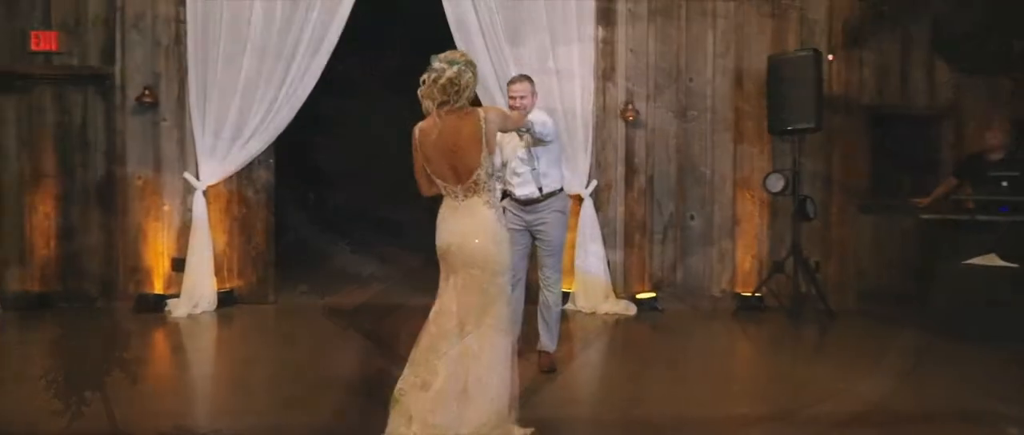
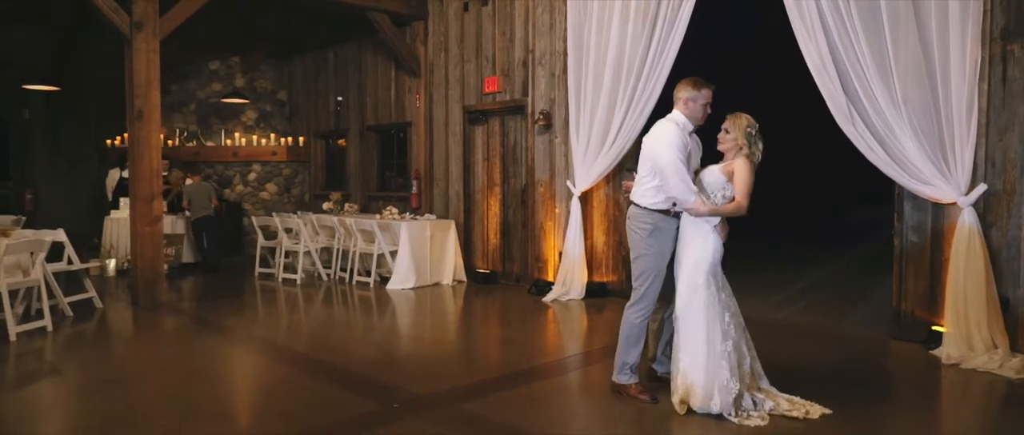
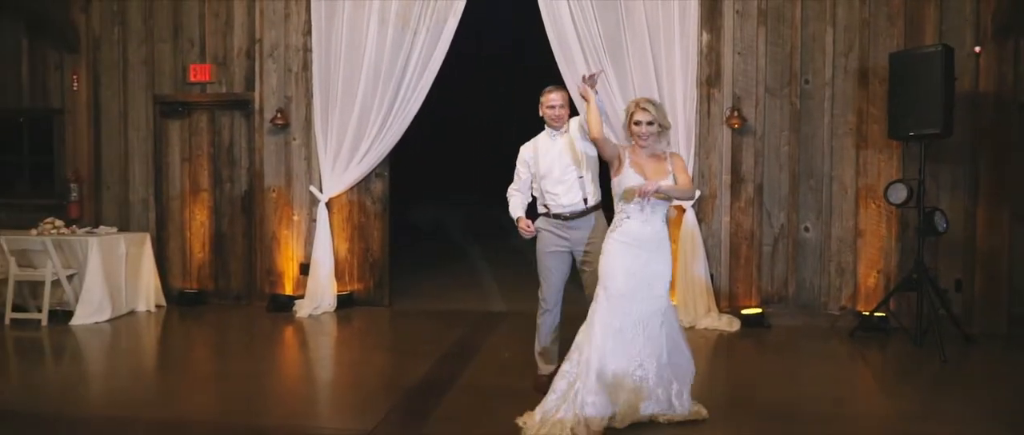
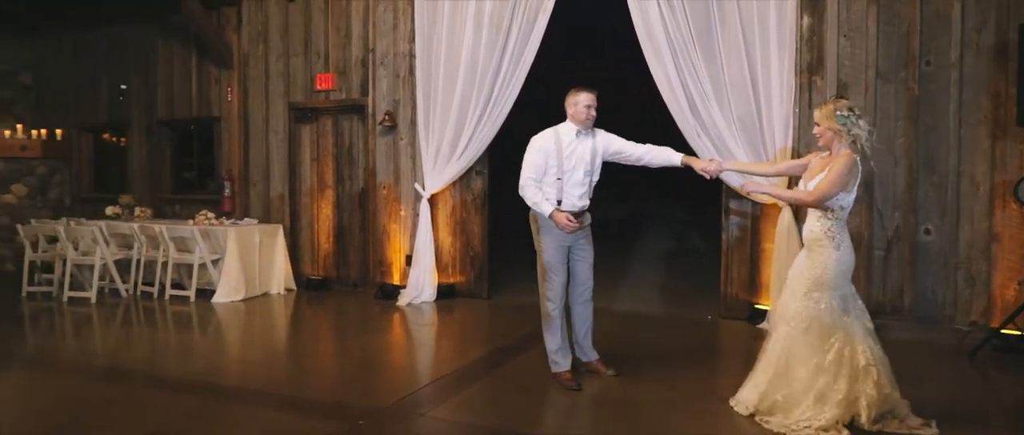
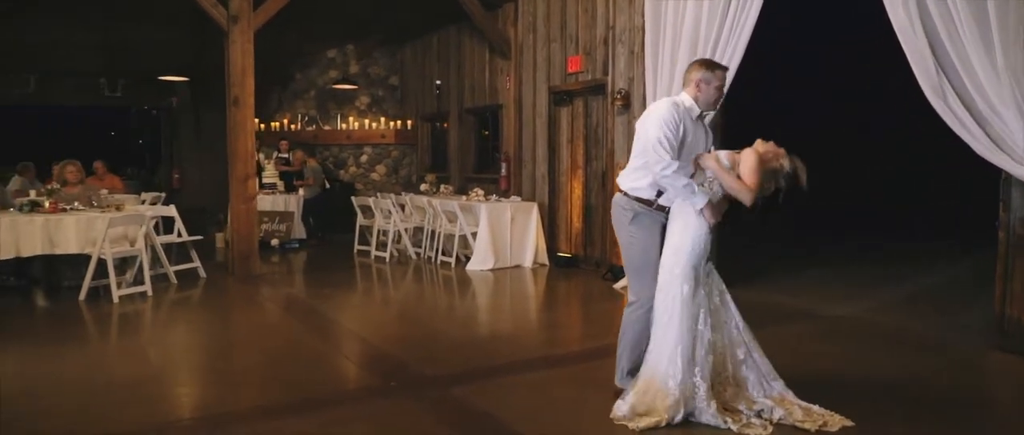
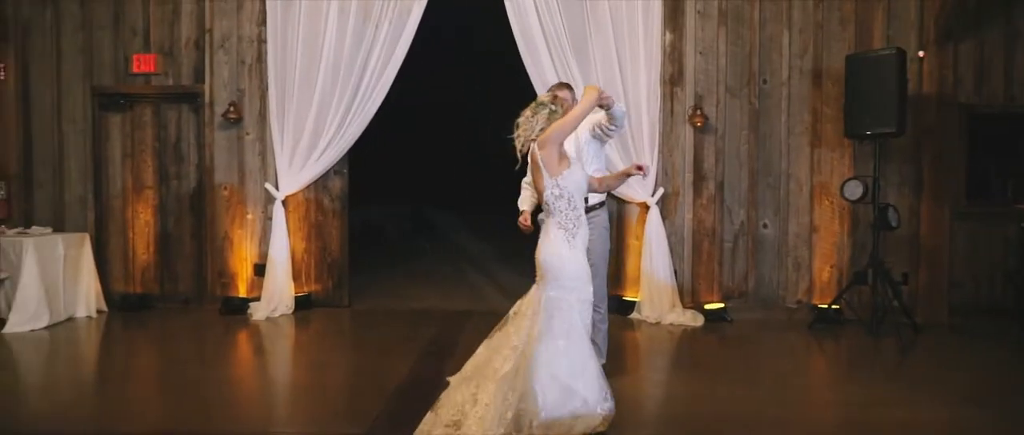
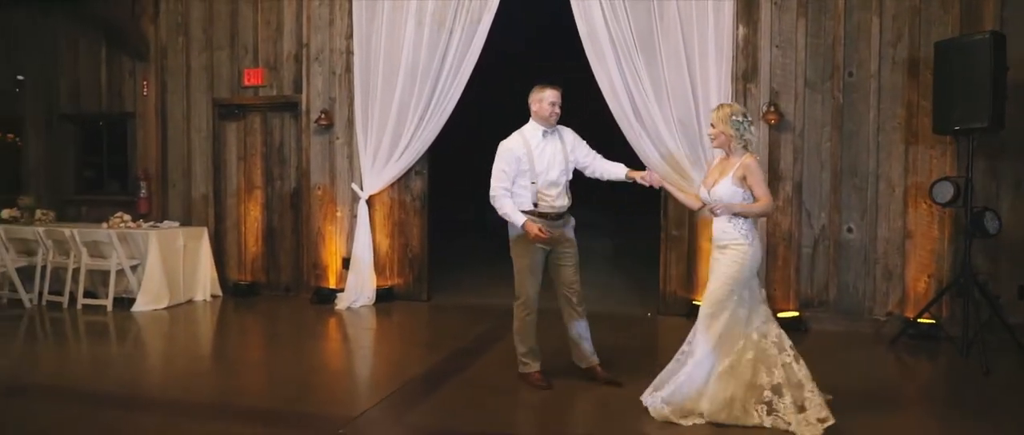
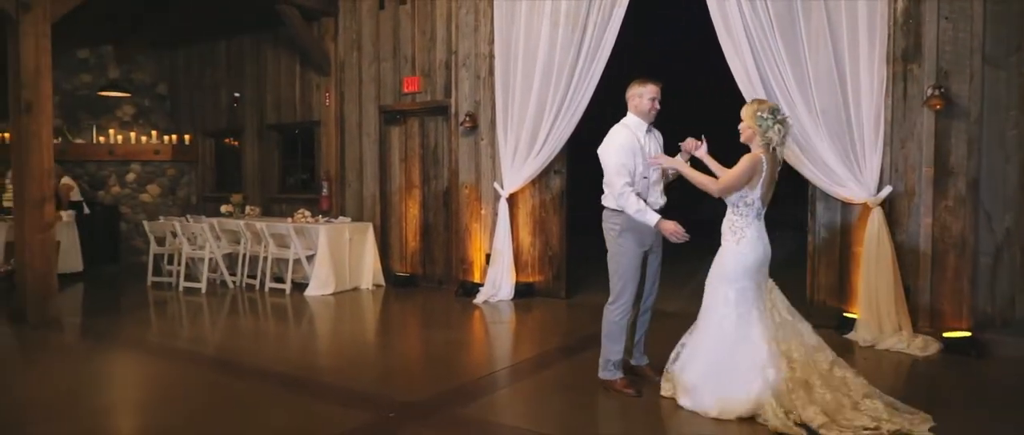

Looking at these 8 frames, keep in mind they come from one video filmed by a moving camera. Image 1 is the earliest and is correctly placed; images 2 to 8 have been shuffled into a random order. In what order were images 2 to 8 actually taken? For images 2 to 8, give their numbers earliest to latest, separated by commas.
6, 3, 7, 4, 8, 2, 5
